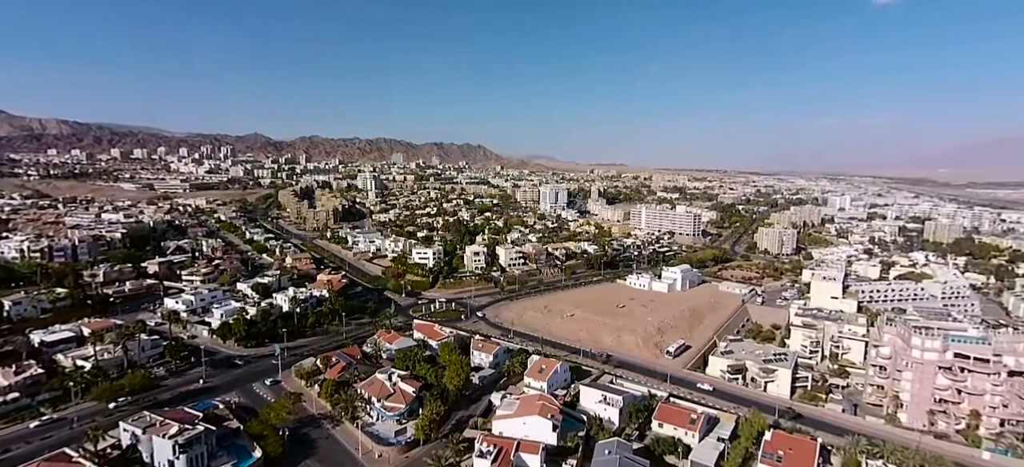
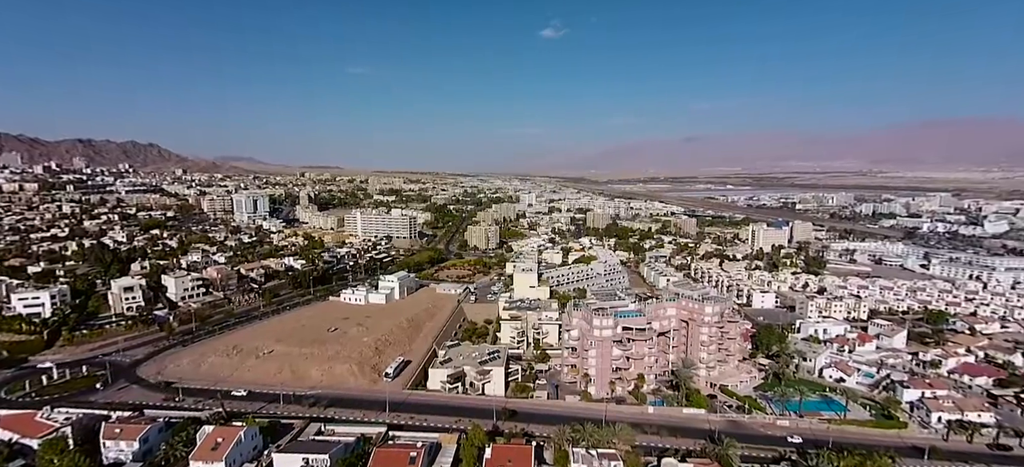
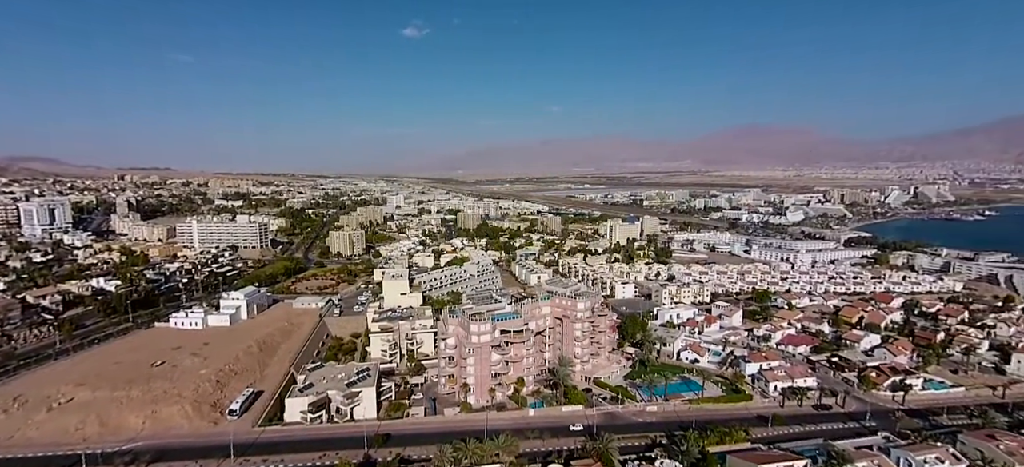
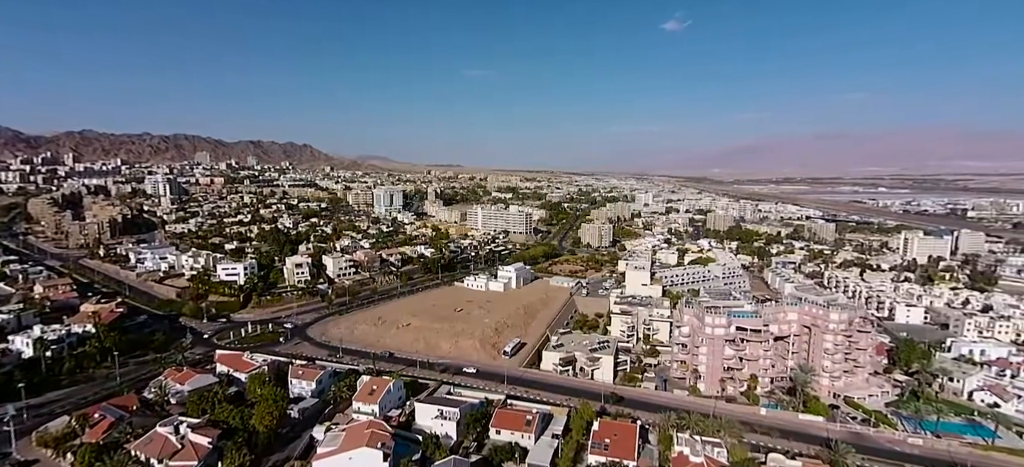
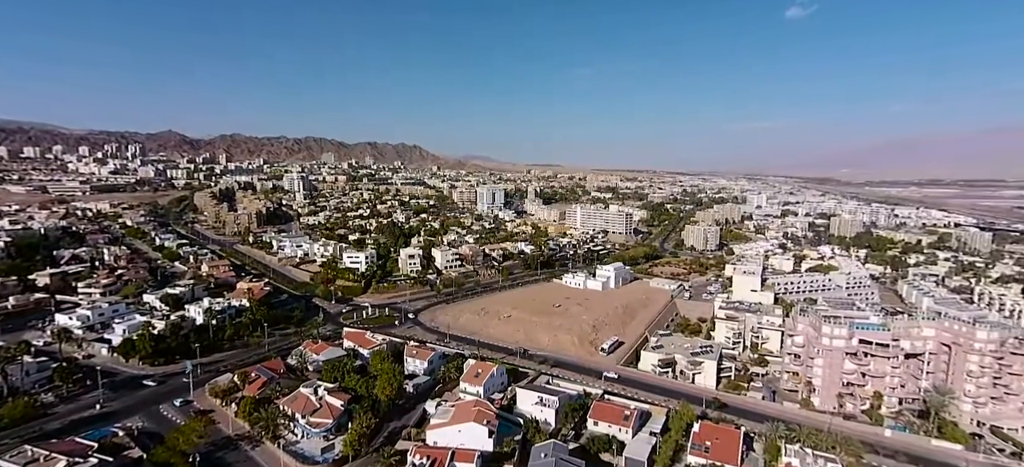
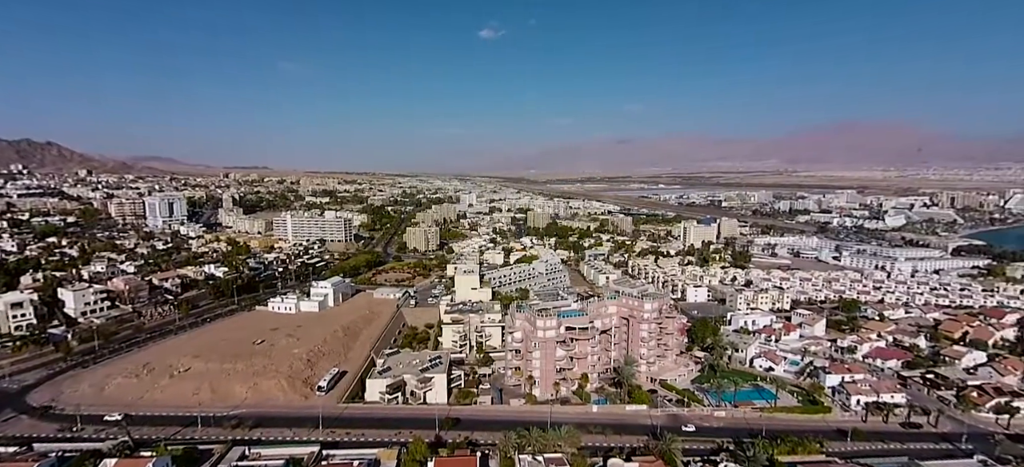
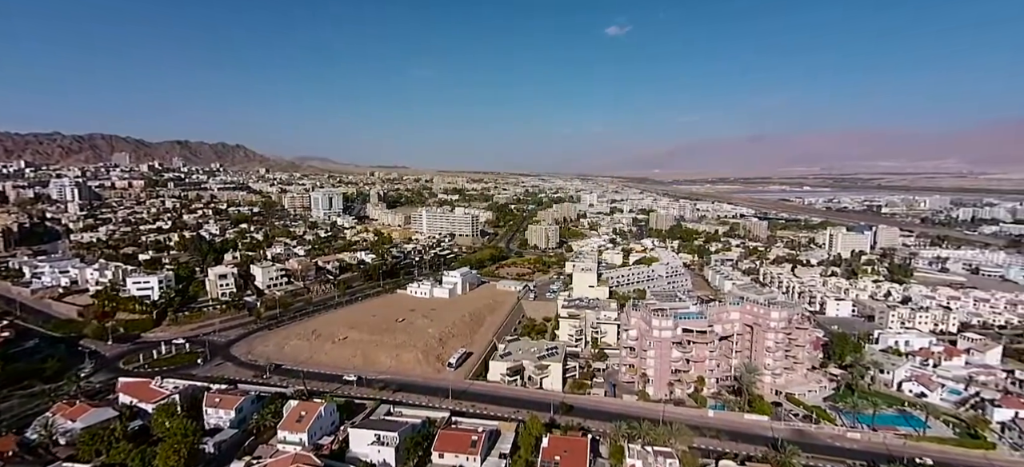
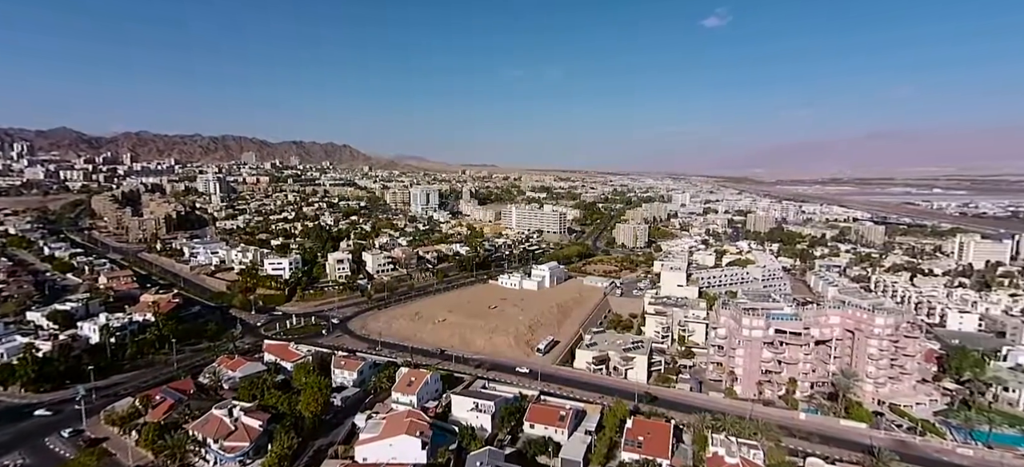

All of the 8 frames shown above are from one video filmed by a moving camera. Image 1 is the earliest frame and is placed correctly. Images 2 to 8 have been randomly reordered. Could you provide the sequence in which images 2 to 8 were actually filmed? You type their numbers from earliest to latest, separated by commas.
5, 8, 4, 7, 2, 6, 3
